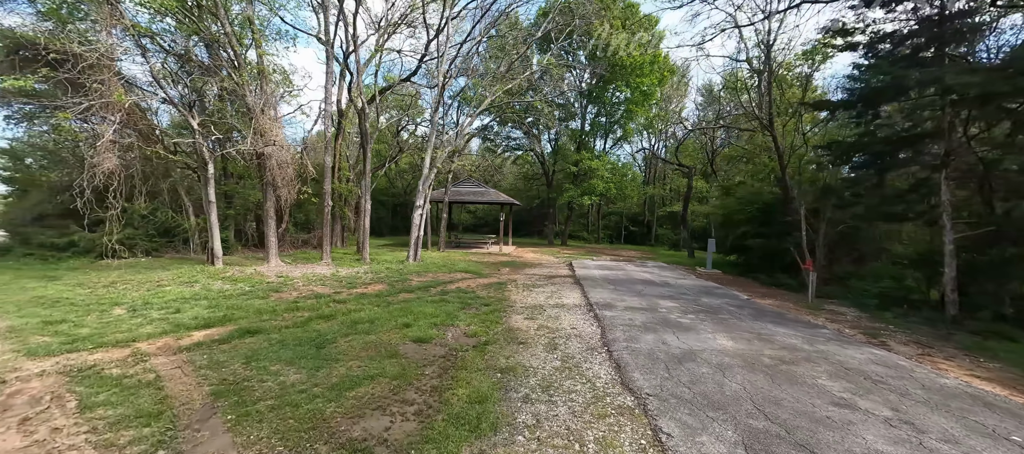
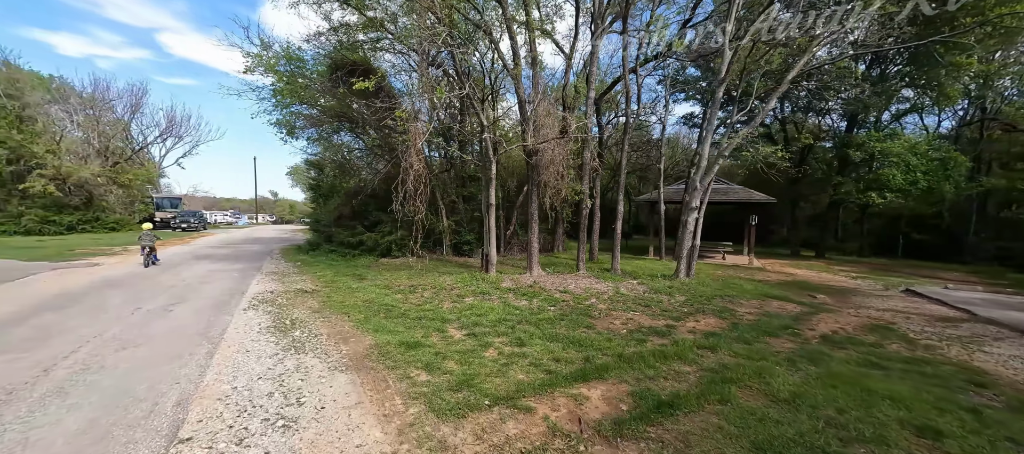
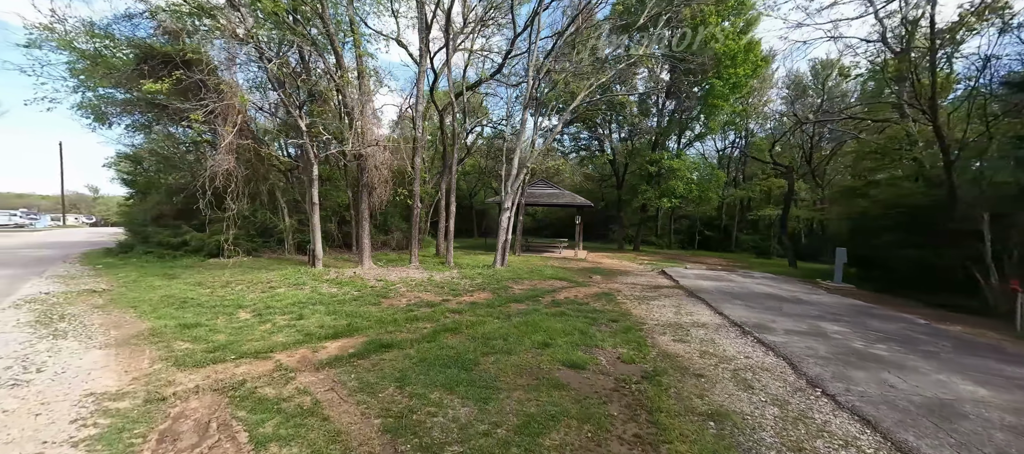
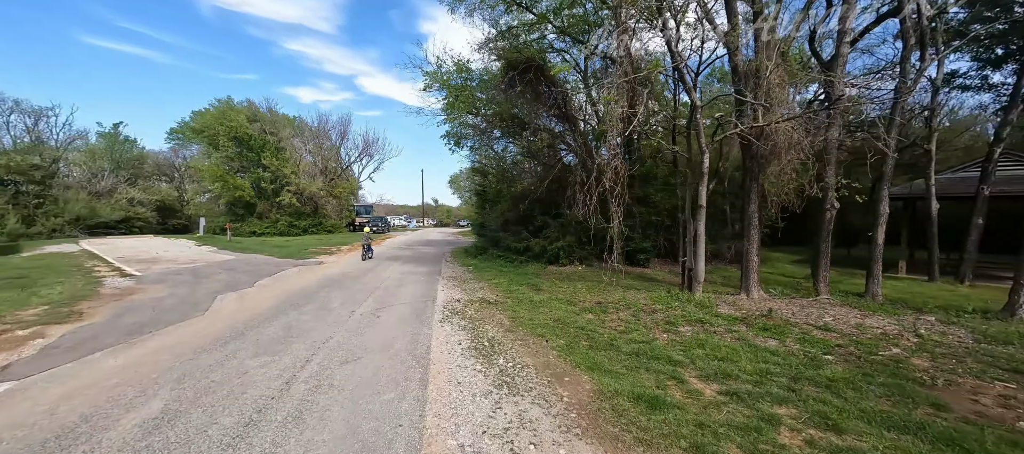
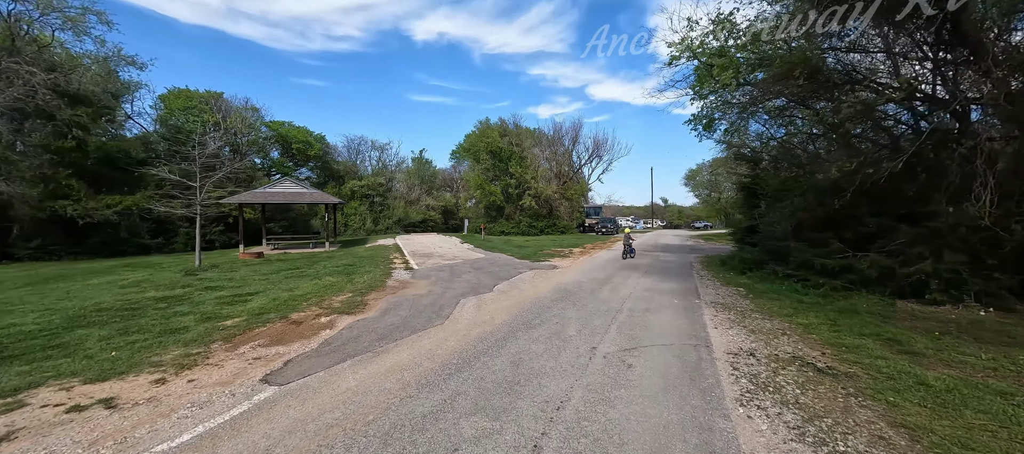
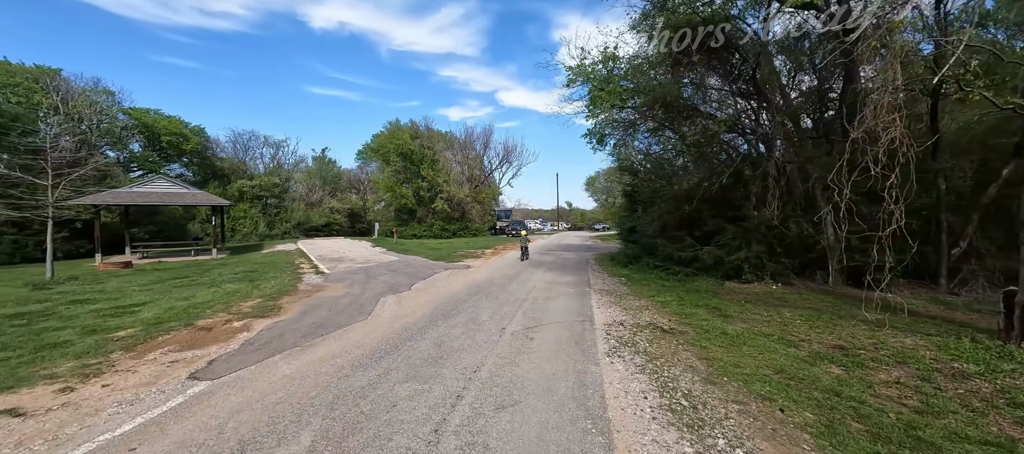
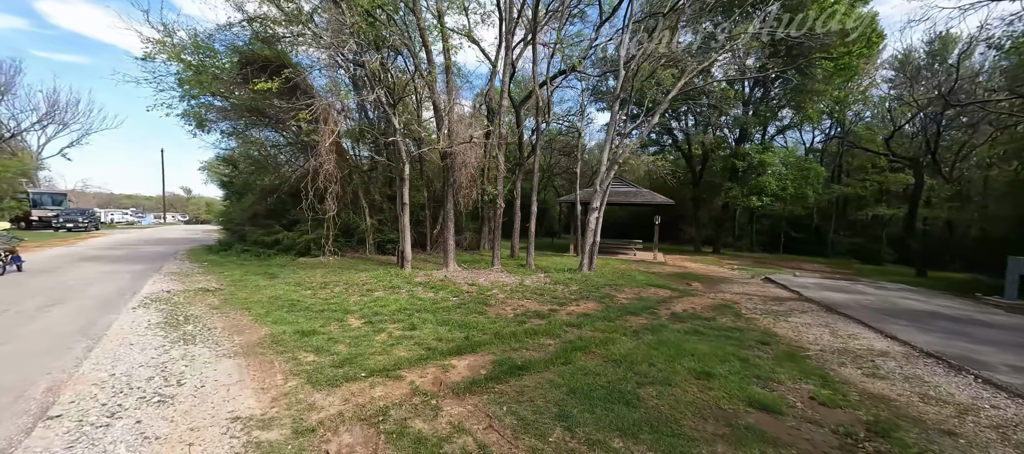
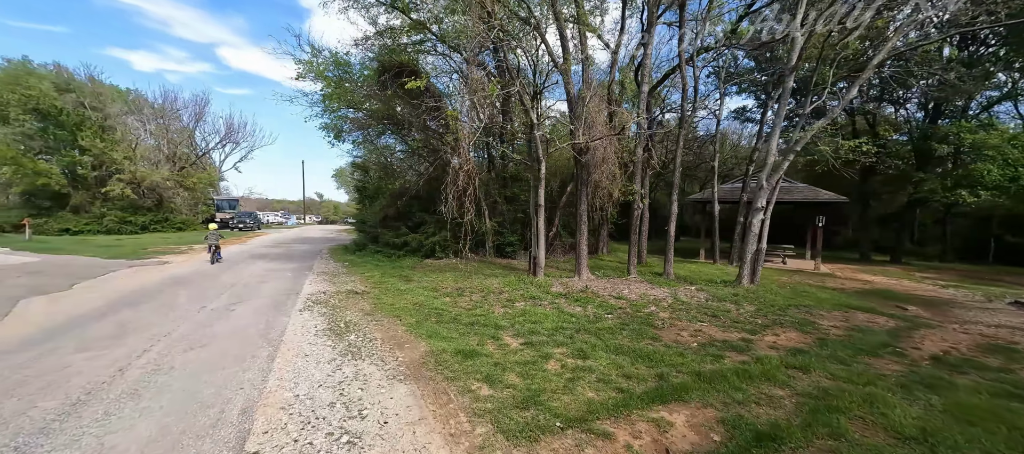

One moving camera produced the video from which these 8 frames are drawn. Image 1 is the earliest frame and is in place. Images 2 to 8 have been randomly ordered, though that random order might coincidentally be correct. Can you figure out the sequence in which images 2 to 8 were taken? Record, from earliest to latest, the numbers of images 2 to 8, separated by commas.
3, 7, 2, 8, 4, 6, 5
